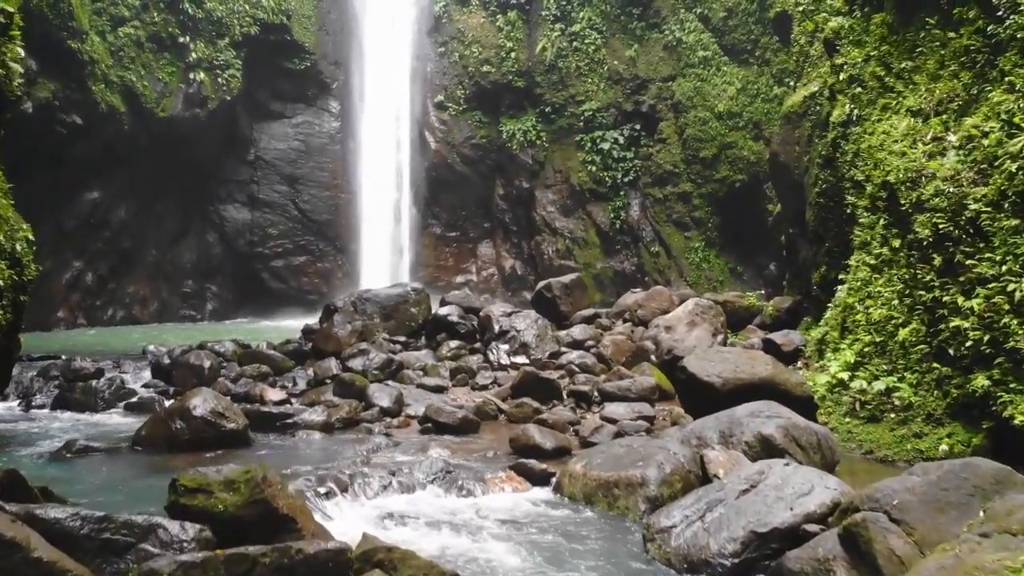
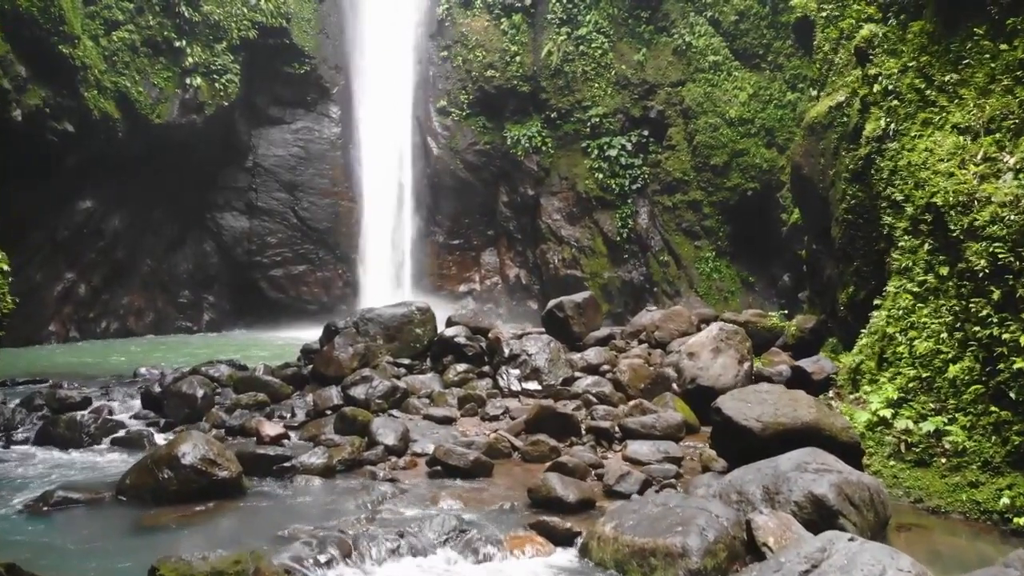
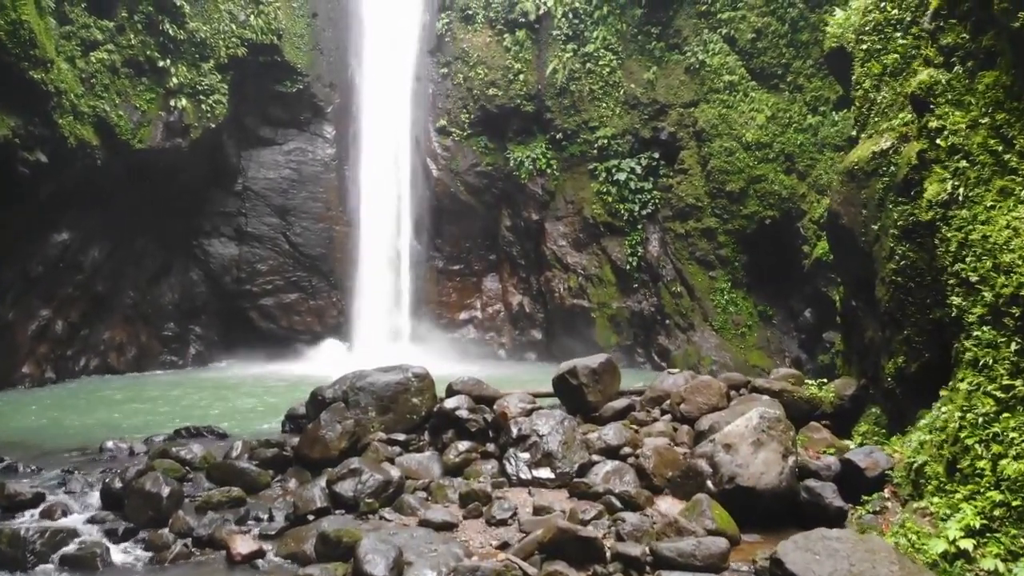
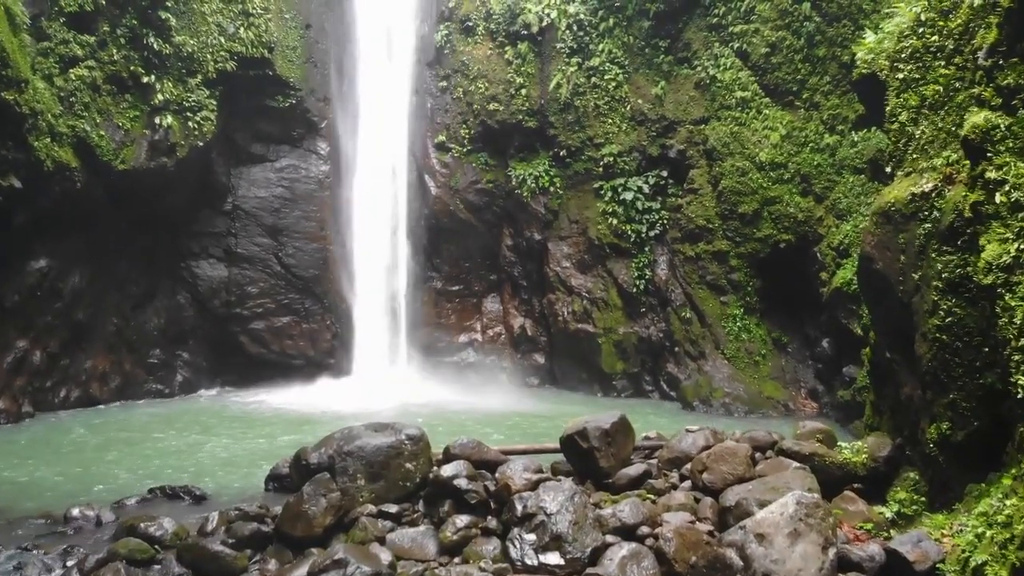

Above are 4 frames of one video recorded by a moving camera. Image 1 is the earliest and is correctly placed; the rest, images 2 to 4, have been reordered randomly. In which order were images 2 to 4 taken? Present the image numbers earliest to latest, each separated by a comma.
2, 3, 4
